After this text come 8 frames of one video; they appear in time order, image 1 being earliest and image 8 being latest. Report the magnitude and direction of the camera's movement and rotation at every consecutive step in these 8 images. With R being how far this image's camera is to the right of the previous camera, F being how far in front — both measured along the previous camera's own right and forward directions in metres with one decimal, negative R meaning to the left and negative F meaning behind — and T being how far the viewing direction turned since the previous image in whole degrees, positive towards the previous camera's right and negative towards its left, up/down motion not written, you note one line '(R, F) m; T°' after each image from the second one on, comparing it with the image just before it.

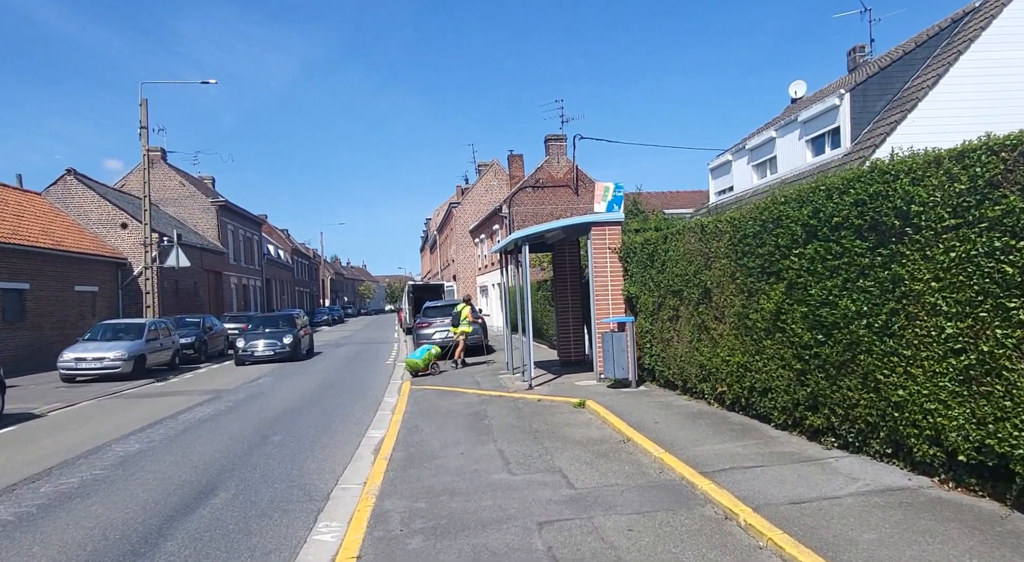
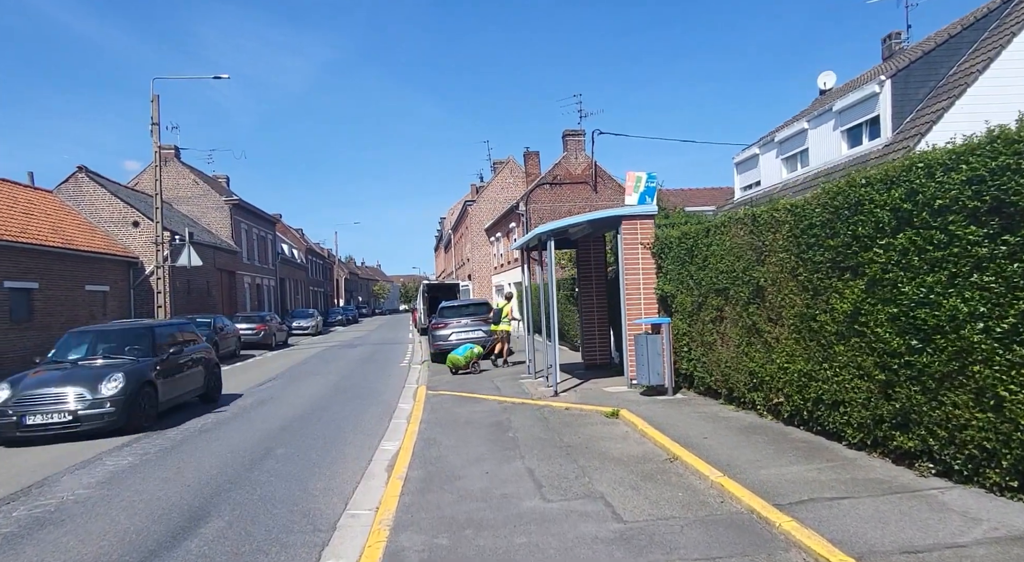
(-0.1, +0.9) m; -1°
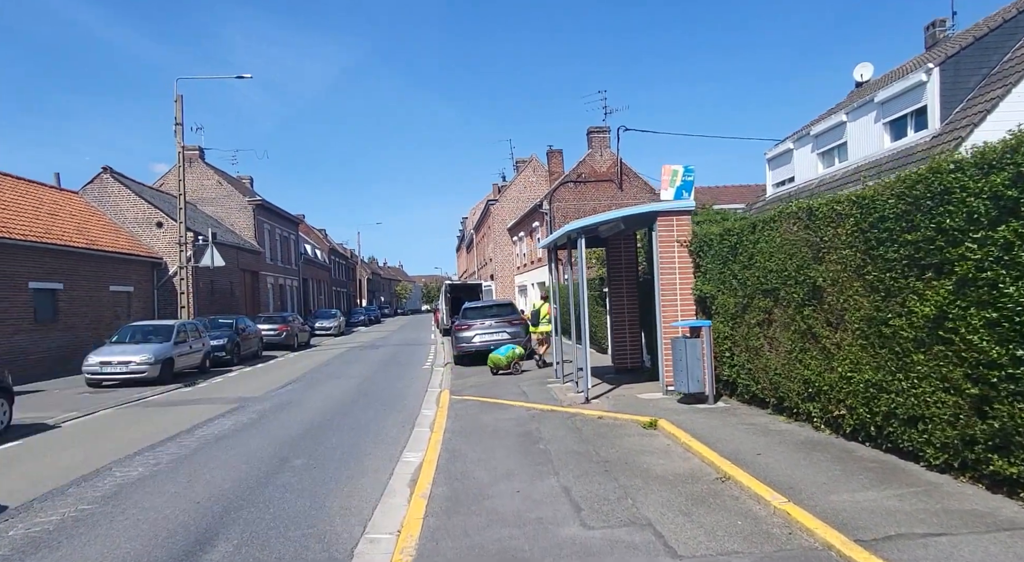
(-0.1, +0.6) m; -2°
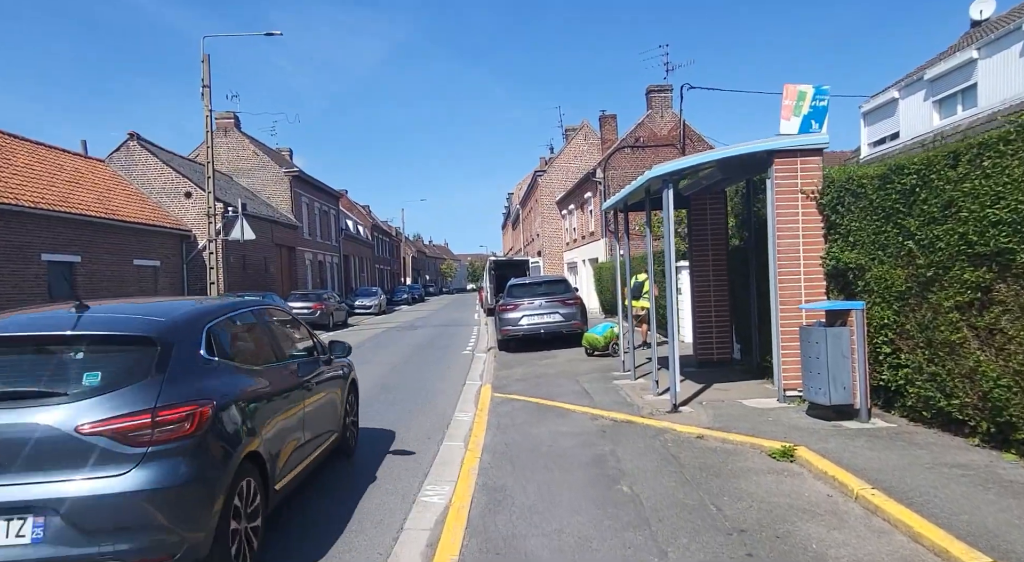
(-0.2, +2.7) m; -3°
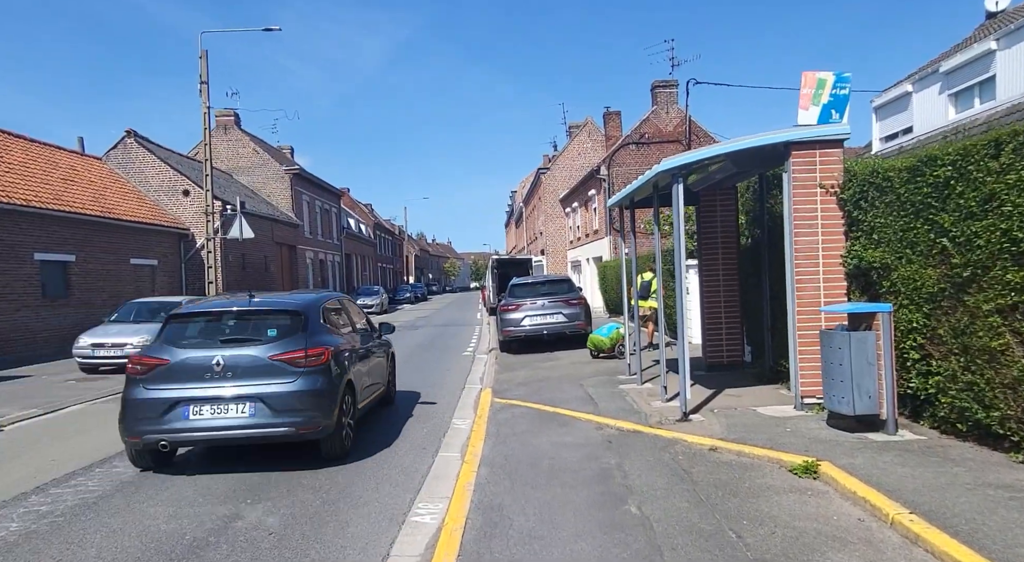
(0.0, +0.5) m; 0°
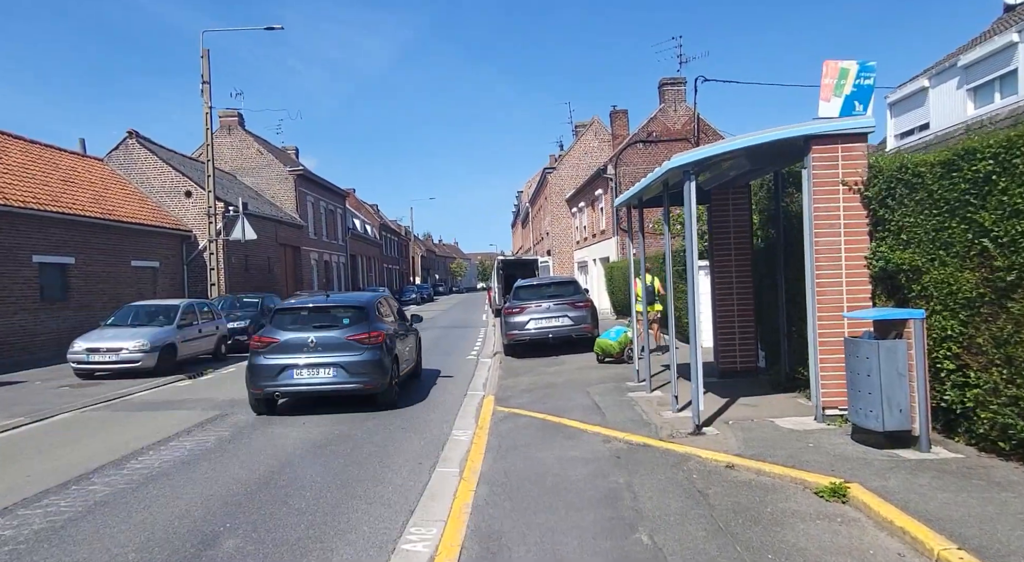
(+0.1, +0.5) m; -1°
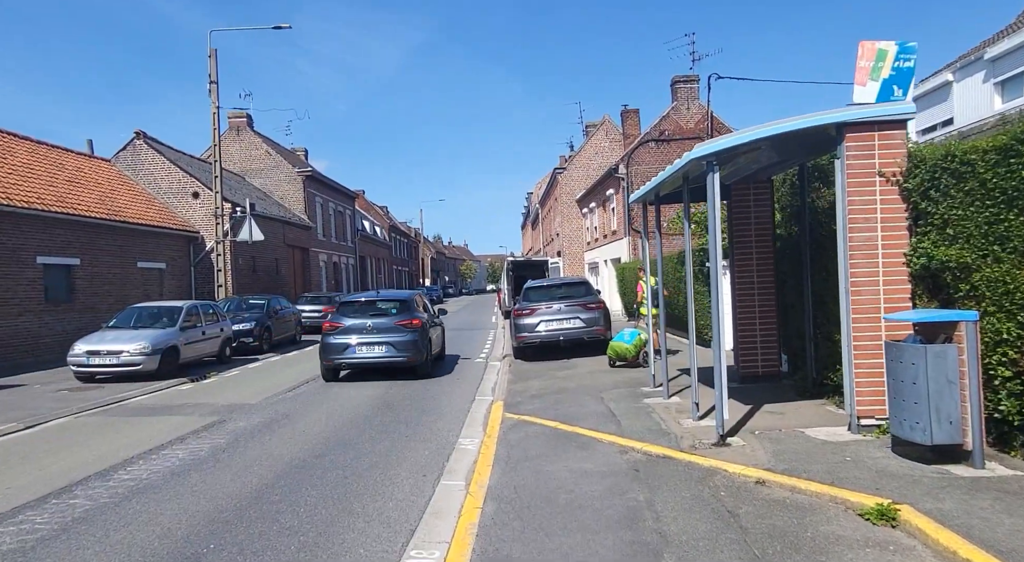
(0.0, +0.5) m; -1°
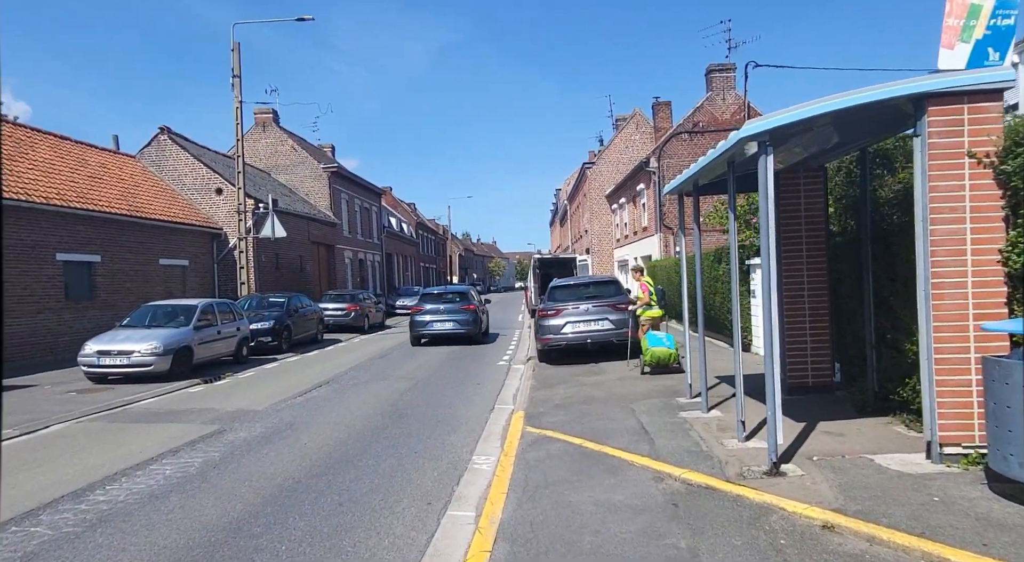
(+0.1, +0.9) m; -2°
